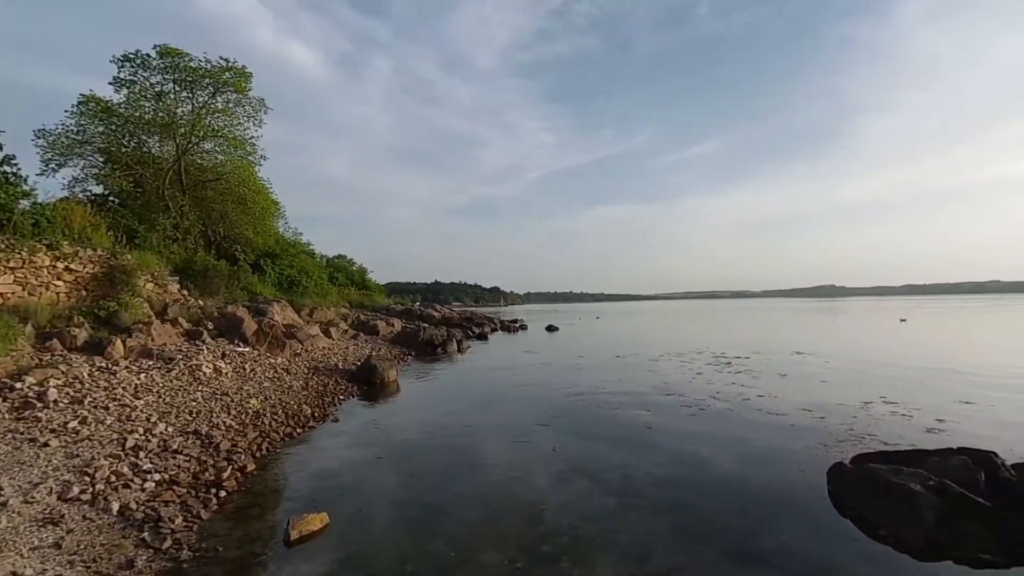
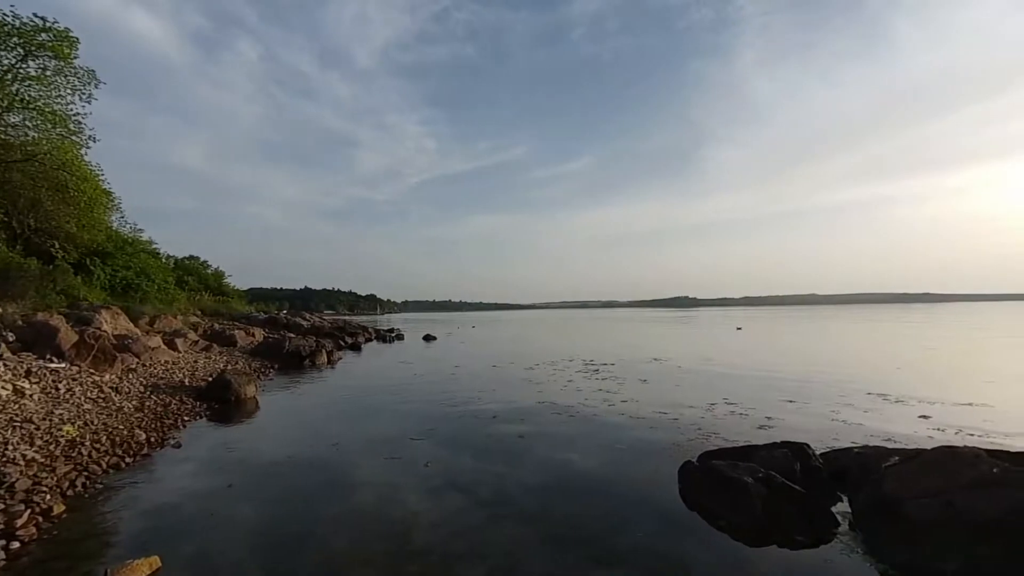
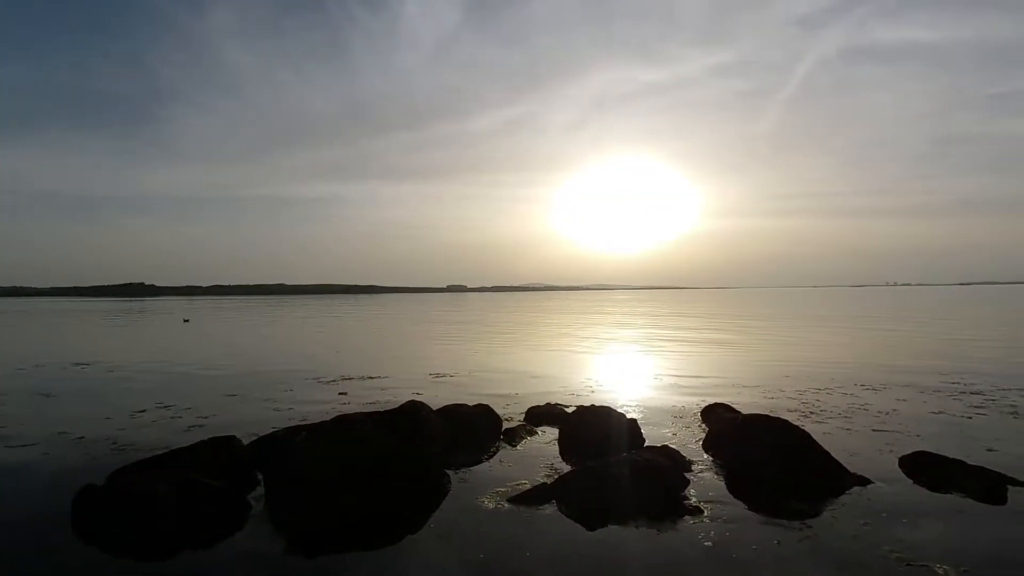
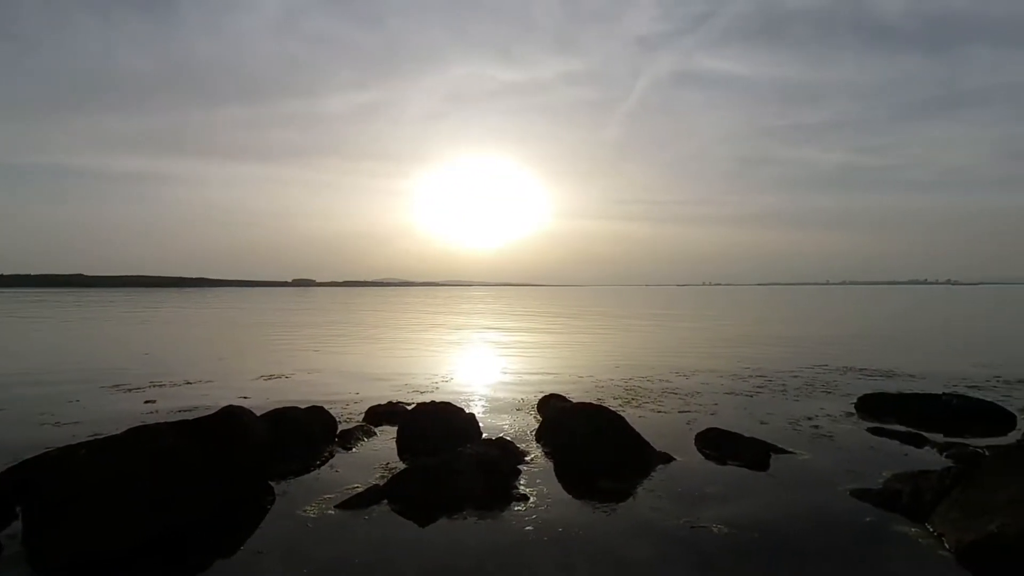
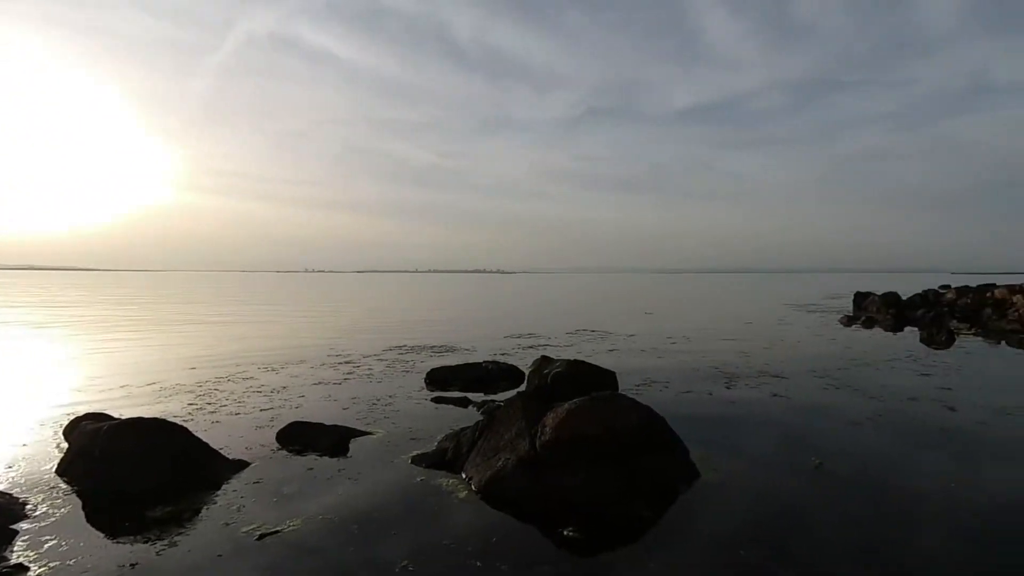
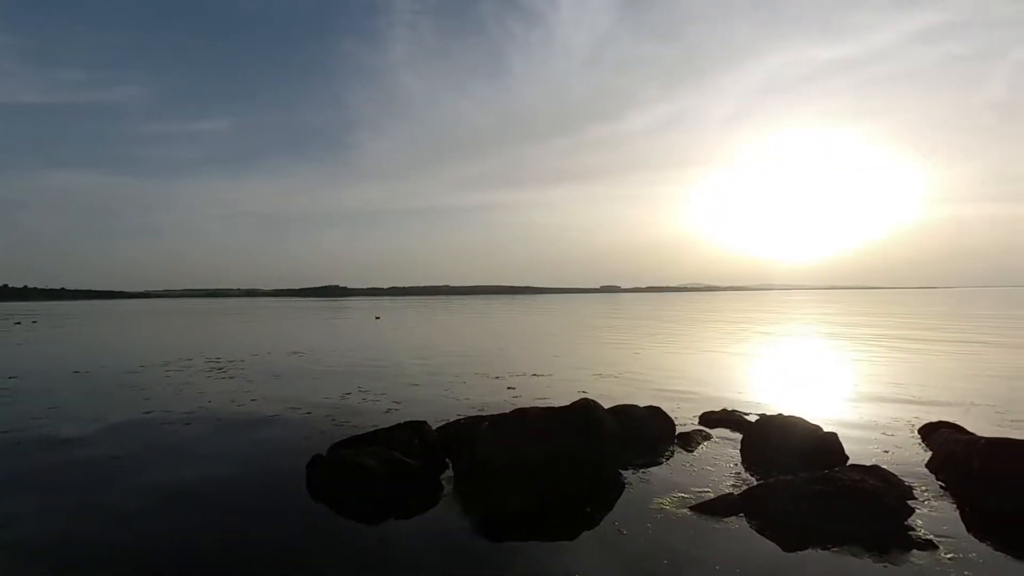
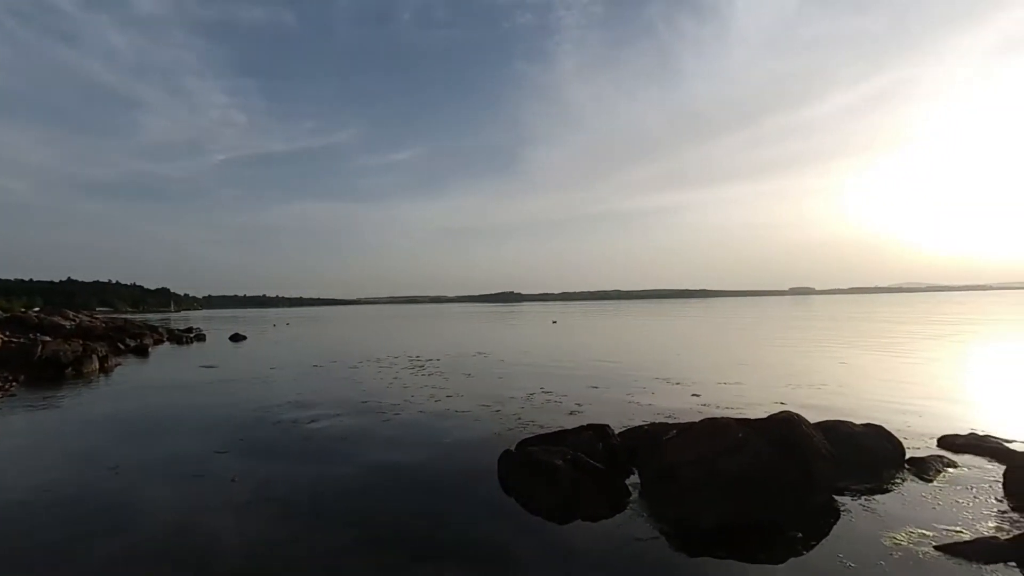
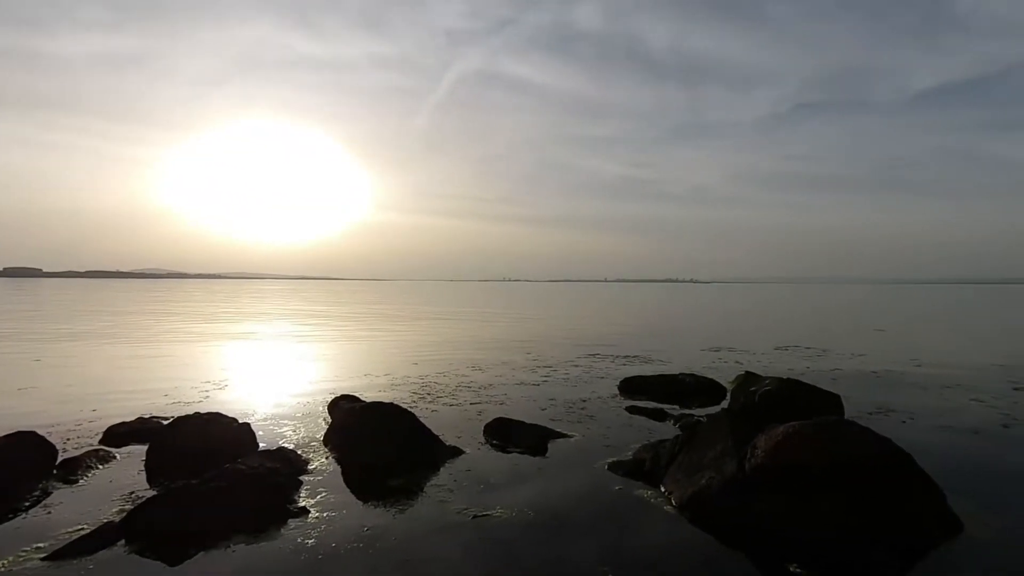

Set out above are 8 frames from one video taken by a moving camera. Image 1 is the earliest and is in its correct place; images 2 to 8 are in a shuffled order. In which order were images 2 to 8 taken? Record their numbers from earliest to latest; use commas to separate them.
2, 7, 6, 3, 4, 8, 5
